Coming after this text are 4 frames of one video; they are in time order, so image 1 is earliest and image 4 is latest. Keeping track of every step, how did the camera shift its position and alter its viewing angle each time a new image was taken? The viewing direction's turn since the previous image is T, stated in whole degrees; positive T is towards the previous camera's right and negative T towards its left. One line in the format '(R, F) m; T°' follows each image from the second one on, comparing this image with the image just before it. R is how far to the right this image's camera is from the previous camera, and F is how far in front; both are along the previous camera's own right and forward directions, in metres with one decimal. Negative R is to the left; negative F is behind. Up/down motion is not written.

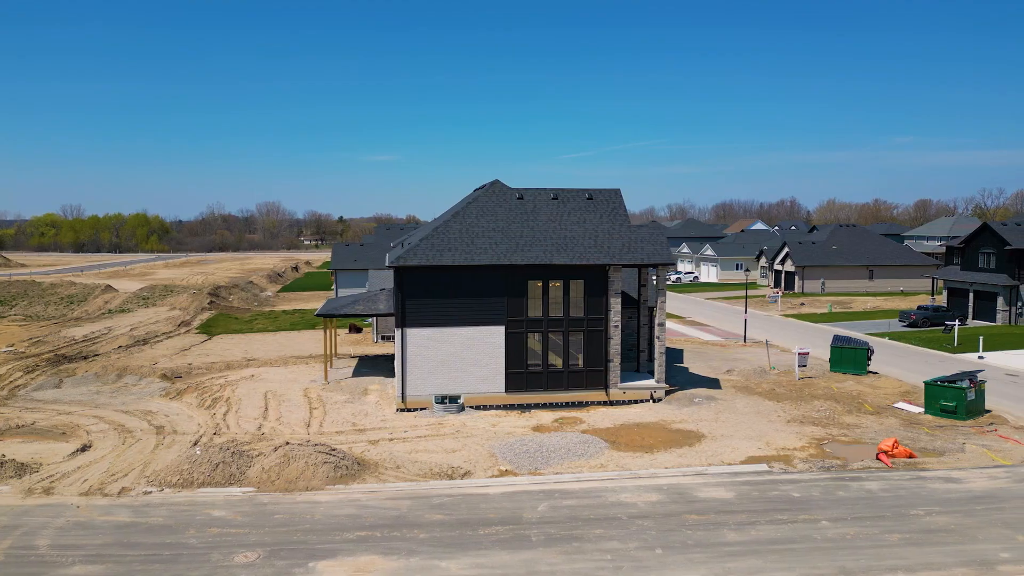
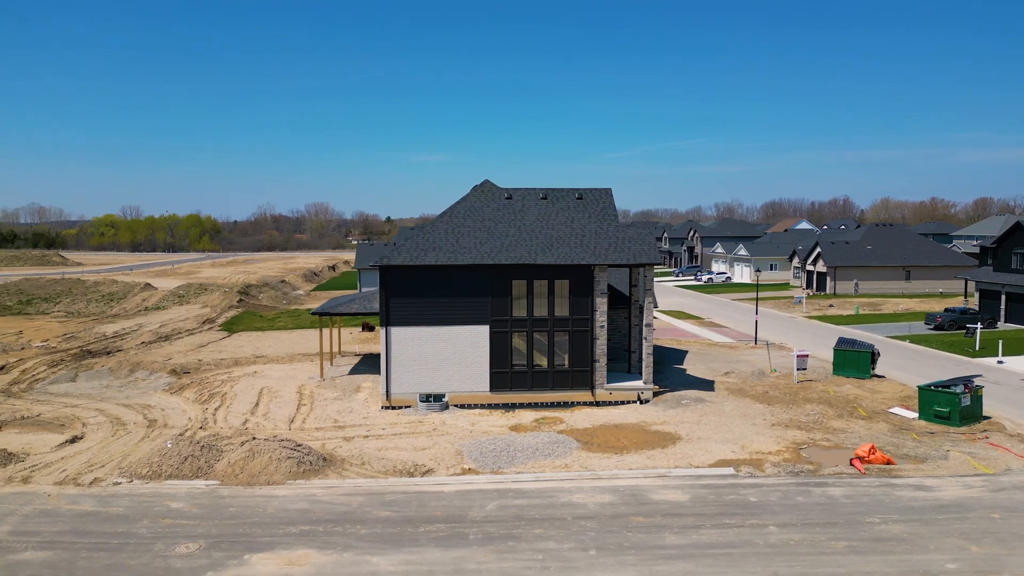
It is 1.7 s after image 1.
(+1.7, 0.0) m; -3°
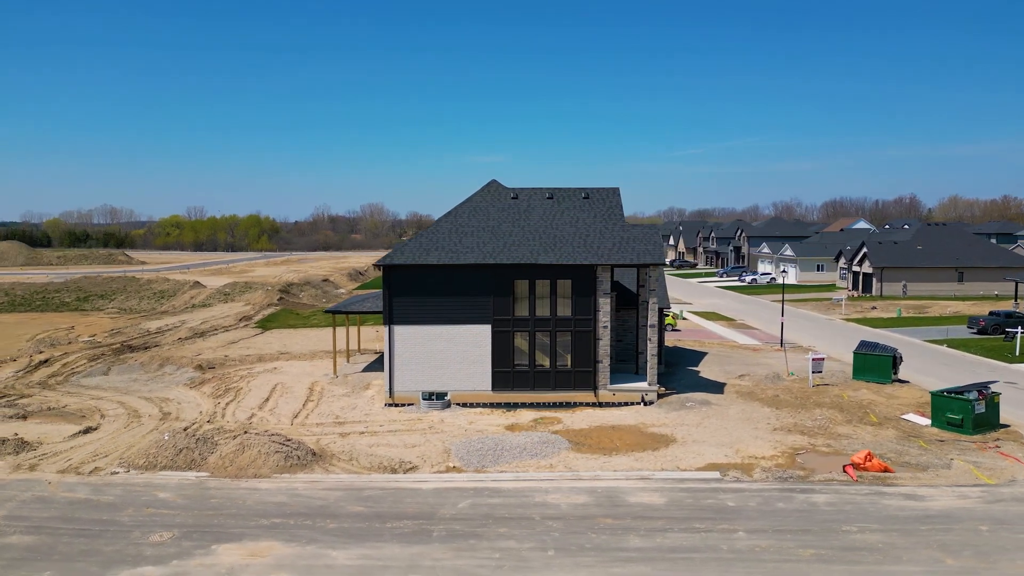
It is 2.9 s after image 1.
(+1.4, 0.0) m; -4°
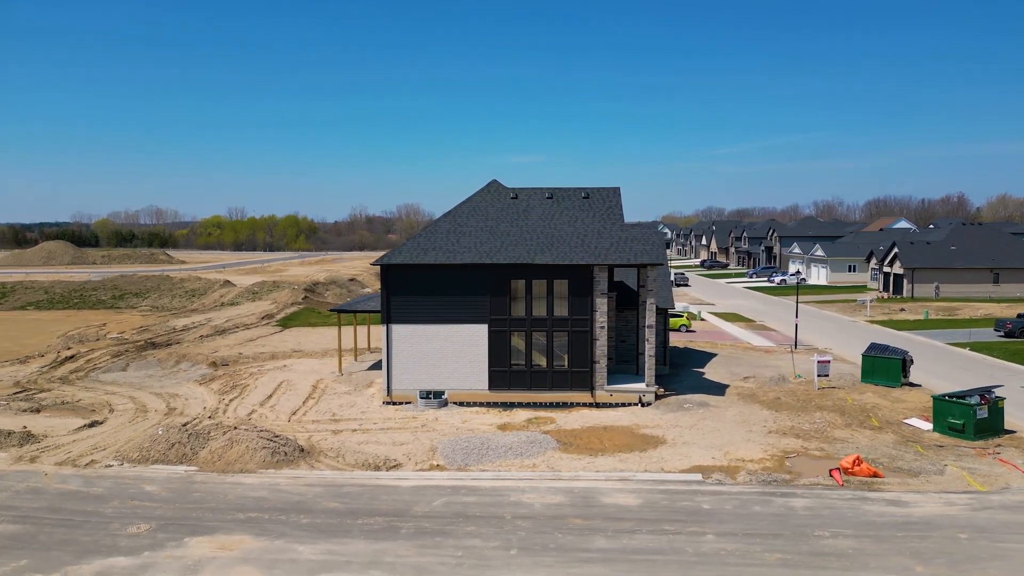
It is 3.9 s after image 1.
(+1.1, 0.0) m; -3°
